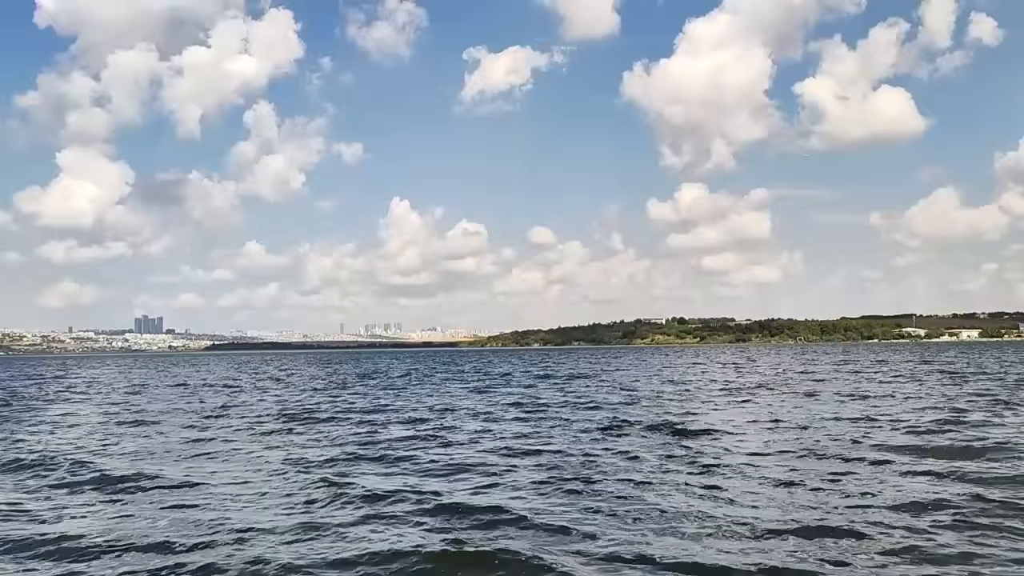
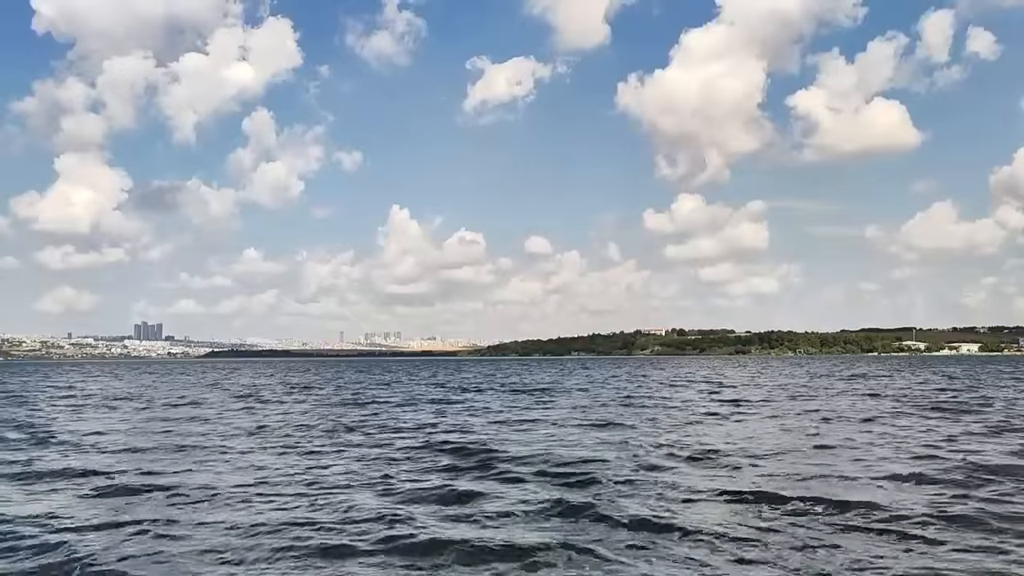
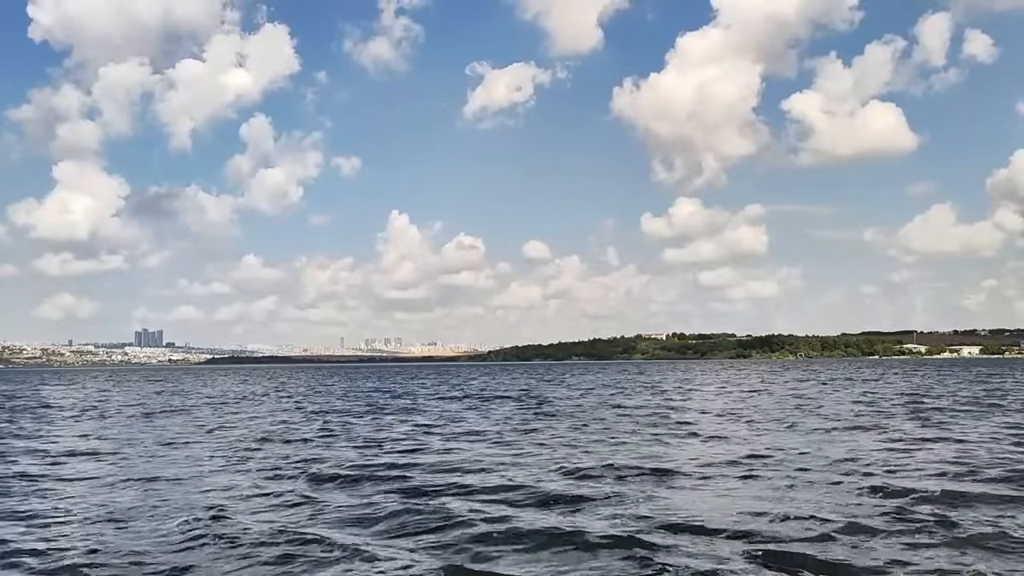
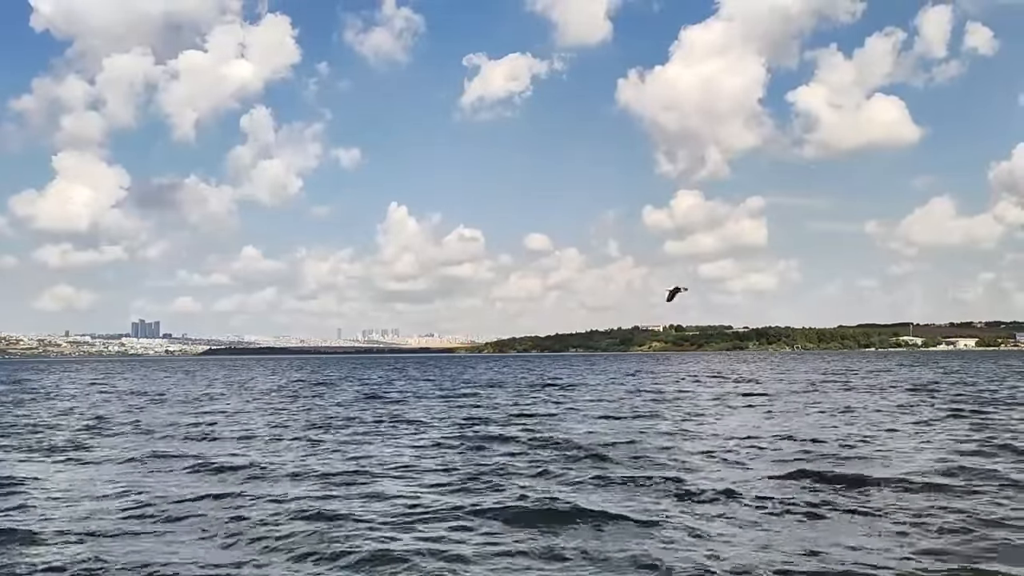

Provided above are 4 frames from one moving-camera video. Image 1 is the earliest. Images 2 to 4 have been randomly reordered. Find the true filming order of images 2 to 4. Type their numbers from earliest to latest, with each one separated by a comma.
4, 2, 3
